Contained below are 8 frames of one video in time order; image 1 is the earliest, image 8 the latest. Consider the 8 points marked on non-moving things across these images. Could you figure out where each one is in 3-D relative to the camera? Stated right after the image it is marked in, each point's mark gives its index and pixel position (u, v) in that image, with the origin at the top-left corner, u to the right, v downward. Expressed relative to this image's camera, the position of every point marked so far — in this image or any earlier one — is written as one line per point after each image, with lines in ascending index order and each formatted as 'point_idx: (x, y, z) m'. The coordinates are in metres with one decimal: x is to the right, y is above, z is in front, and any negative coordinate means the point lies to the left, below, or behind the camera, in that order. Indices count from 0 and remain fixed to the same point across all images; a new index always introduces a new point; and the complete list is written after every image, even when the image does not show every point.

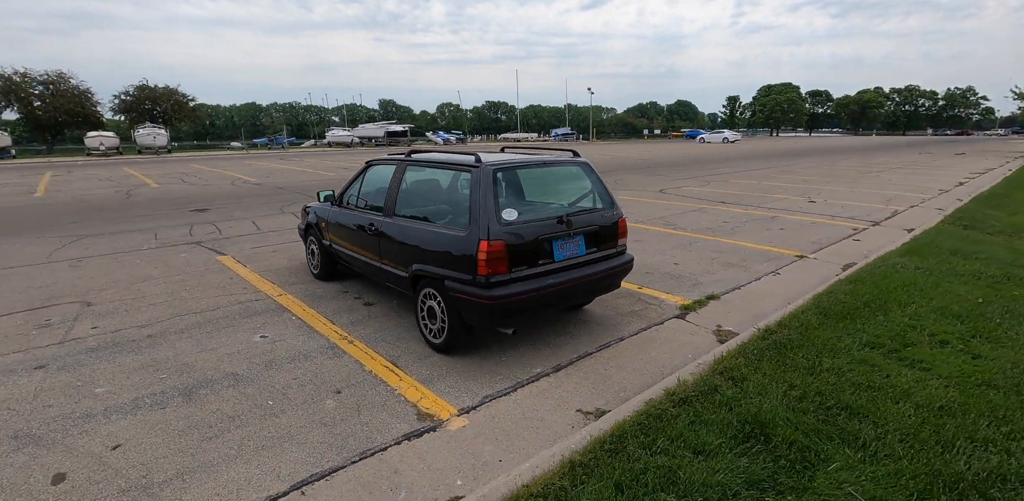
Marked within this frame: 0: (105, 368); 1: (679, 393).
0: (-3.0, -0.9, +4.0) m
1: (+1.0, -0.9, +3.2) m
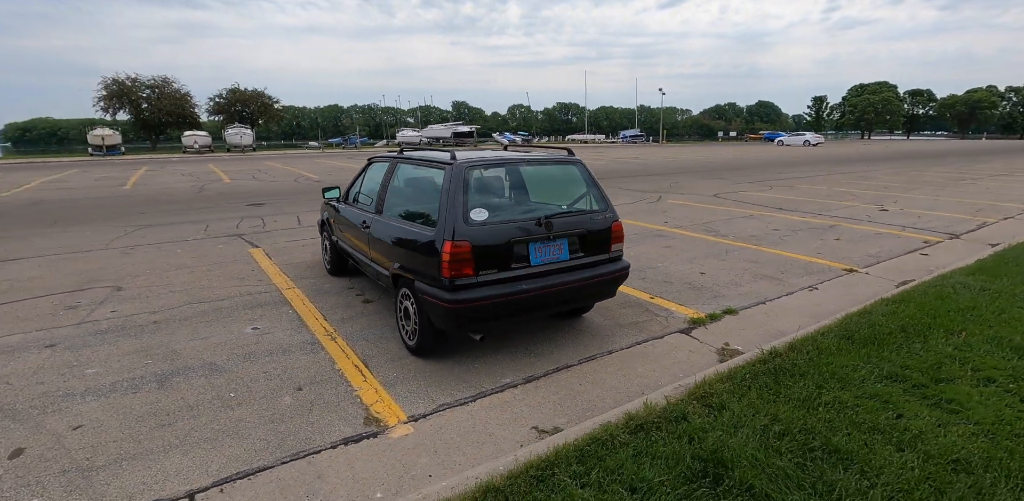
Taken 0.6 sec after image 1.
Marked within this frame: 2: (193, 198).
0: (-3.2, -0.8, +4.2) m
1: (+0.7, -0.9, +2.9) m
2: (-7.5, +1.2, +12.4) m
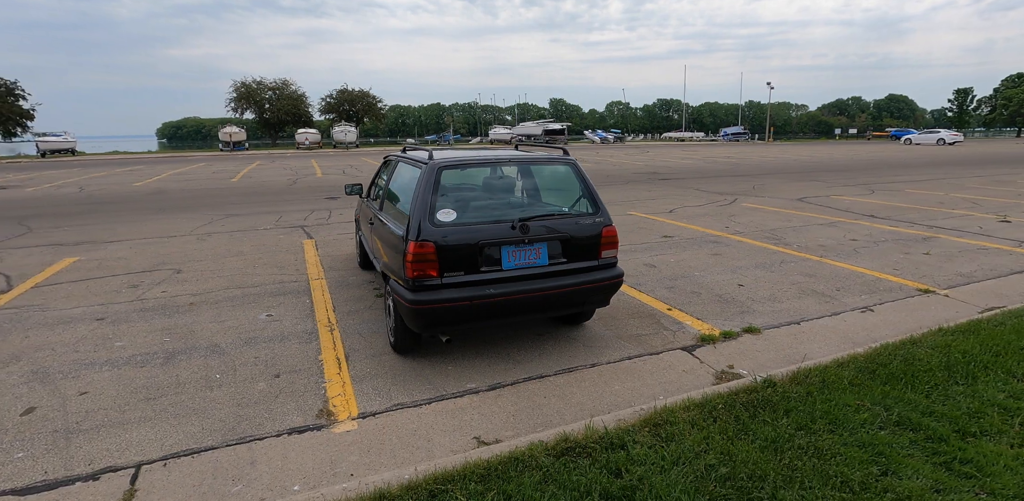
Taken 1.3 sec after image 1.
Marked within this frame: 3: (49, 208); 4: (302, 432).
0: (-3.3, -0.6, +4.7) m
1: (+0.3, -1.0, +2.7) m
2: (-5.9, +1.6, +13.6) m
3: (-9.6, +0.9, +10.9) m
4: (-1.2, -1.1, +3.1) m
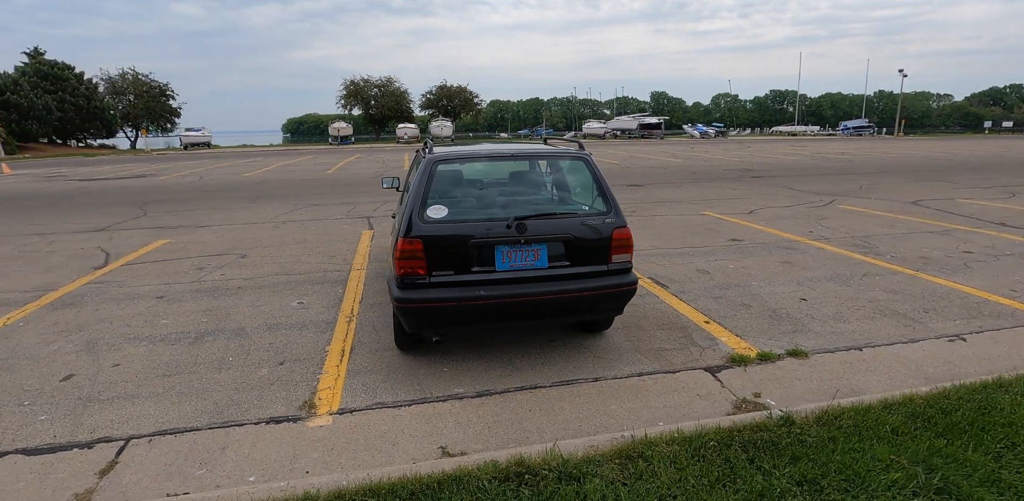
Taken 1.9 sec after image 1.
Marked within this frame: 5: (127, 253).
0: (-3.1, -0.5, +5.0) m
1: (+0.1, -1.0, +2.4) m
2: (-3.9, +1.8, +14.2) m
3: (-8.0, +1.3, +12.3) m
4: (-1.4, -1.0, +3.1) m
5: (-5.1, 0.0, +7.0) m
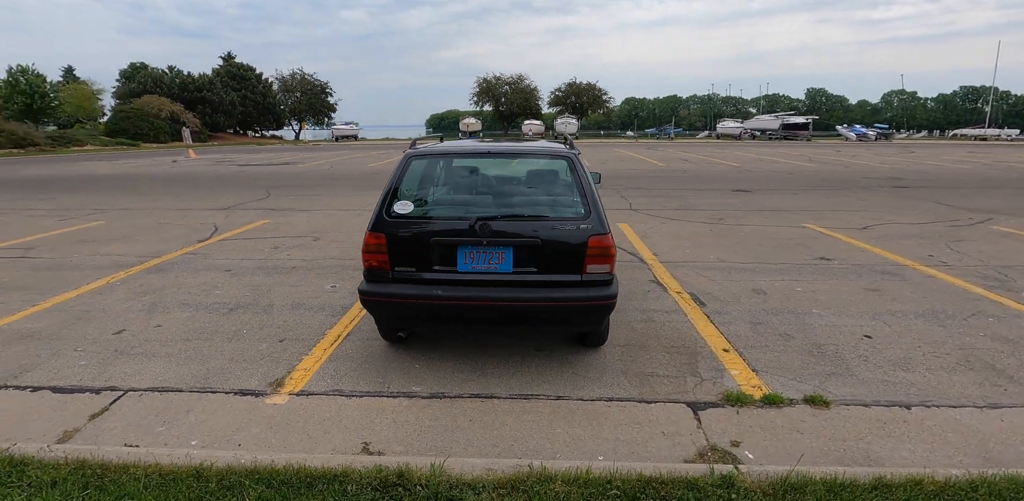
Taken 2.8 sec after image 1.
0: (-2.8, -0.3, +5.6) m
1: (-0.5, -1.0, +2.3) m
2: (-1.2, +2.1, +14.7) m
3: (-5.7, +1.8, +13.9) m
4: (-1.7, -0.9, +3.3) m
5: (-4.2, +0.3, +8.0) m
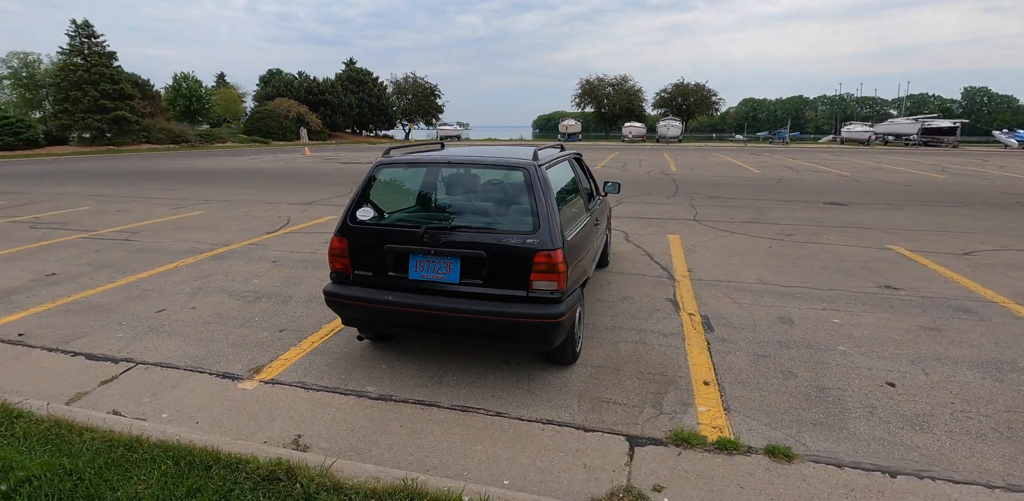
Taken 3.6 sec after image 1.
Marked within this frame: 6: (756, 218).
0: (-2.6, -0.2, +6.1) m
1: (-1.0, -1.0, +2.4) m
2: (+1.0, +2.0, +14.6) m
3: (-3.6, +2.0, +14.7) m
4: (-2.0, -0.9, +3.7) m
5: (-3.5, +0.5, +8.7) m
6: (+4.0, +0.5, +8.7) m
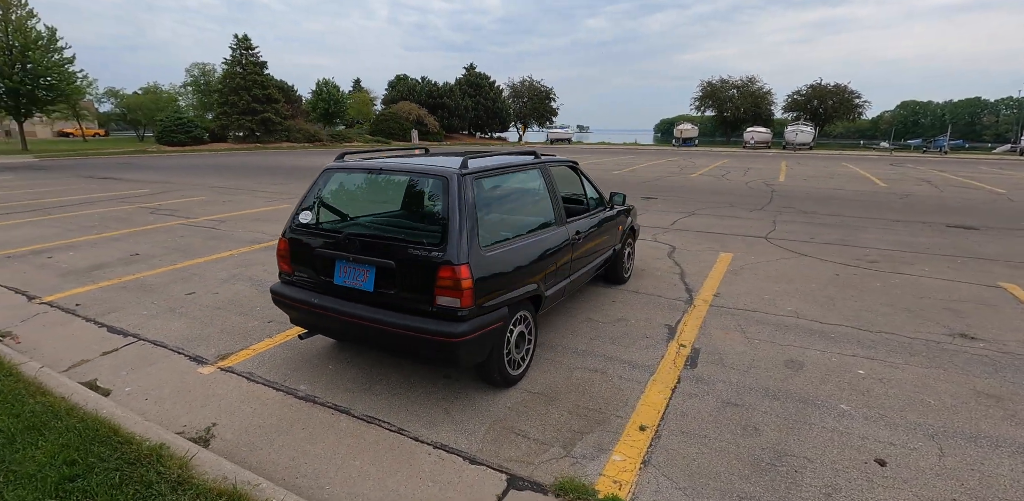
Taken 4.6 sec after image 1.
0: (-2.4, -0.2, +6.5) m
1: (-1.7, -1.0, +2.5) m
2: (+3.2, +1.7, +14.0) m
3: (-1.2, +2.0, +15.1) m
4: (-2.4, -0.8, +3.9) m
5: (-2.6, +0.5, +9.2) m
6: (+4.7, +0.2, +7.5) m
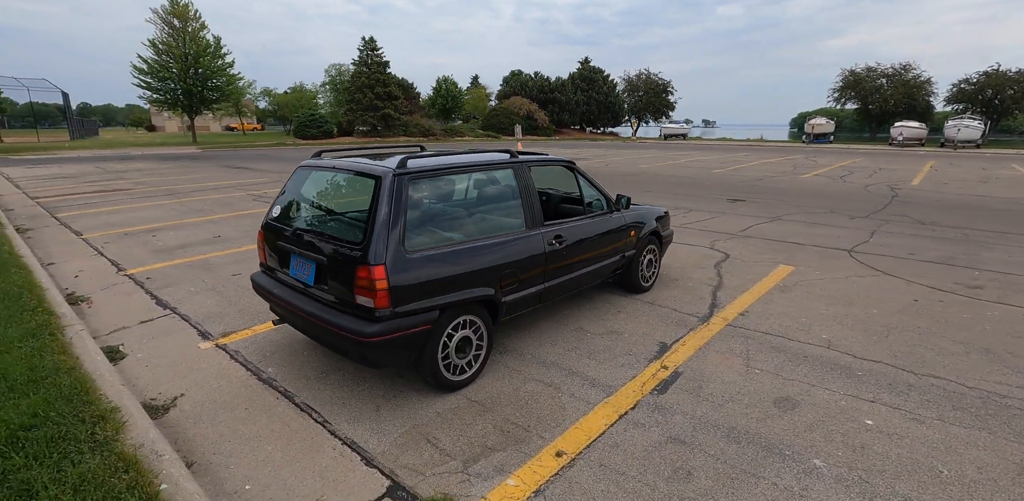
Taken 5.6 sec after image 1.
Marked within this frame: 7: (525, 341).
0: (-2.0, 0.0, +6.8) m
1: (-2.2, -0.9, +2.8) m
2: (+5.2, +1.6, +12.9) m
3: (+1.2, +2.1, +15.0) m
4: (-2.5, -0.7, +4.4) m
5: (-1.5, +0.7, +9.5) m
6: (+5.2, -0.1, +6.3) m
7: (+0.1, -0.7, +4.0) m
